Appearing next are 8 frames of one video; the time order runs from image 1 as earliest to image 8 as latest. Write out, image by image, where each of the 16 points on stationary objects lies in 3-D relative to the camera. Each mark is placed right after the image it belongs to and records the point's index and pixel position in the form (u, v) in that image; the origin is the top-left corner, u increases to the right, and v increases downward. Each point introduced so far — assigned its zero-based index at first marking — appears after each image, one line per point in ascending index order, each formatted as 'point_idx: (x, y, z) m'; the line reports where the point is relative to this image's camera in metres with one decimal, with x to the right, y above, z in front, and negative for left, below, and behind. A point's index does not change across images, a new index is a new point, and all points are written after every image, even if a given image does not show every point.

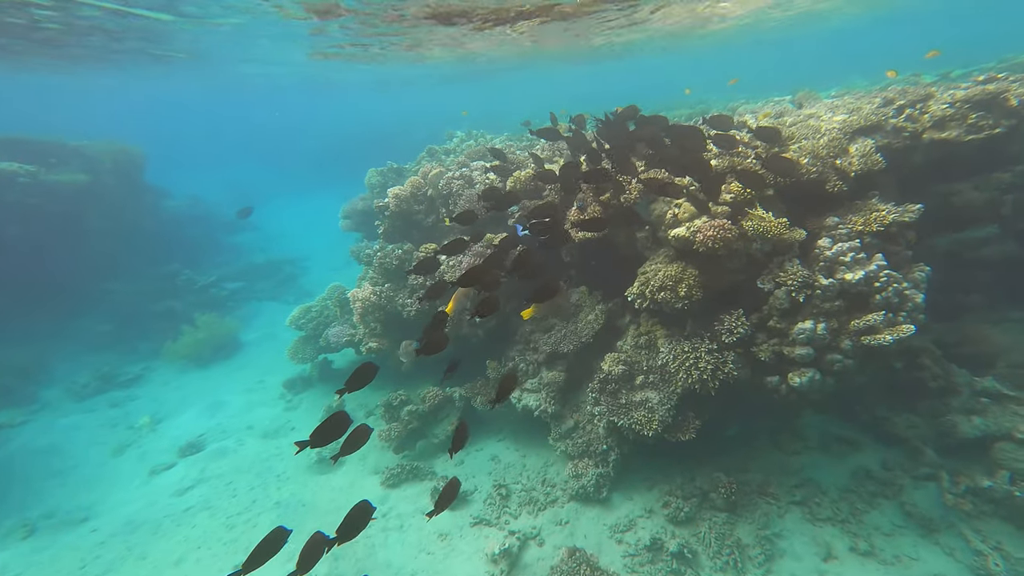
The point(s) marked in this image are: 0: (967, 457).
0: (+5.6, -2.1, +6.1) m
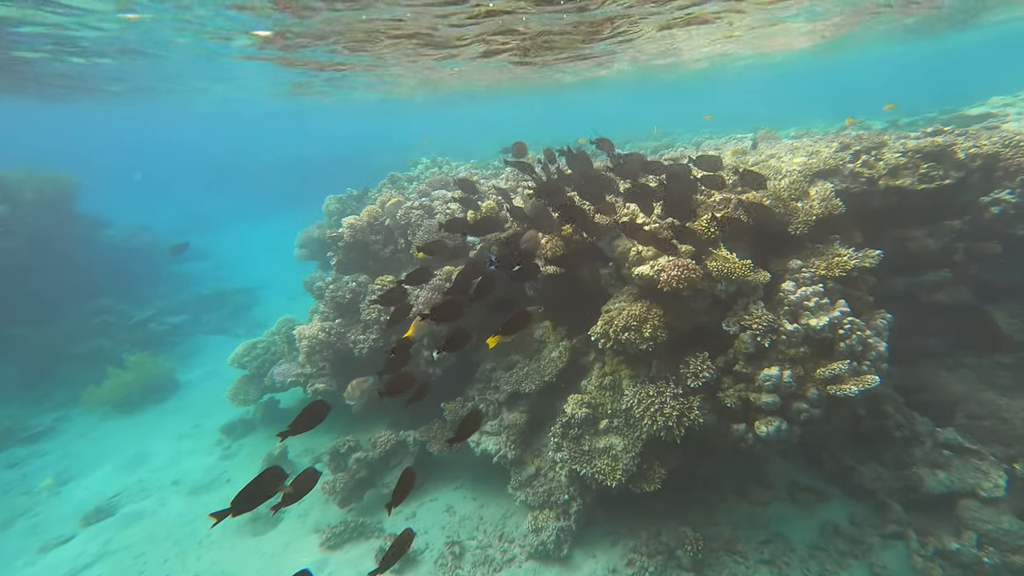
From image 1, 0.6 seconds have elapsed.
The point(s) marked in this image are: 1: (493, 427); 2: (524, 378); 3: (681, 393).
0: (+5.1, -2.7, +6.0) m
1: (-0.3, -2.0, +7.2) m
2: (+0.2, -1.3, +7.0) m
3: (+2.0, -1.3, +5.9) m
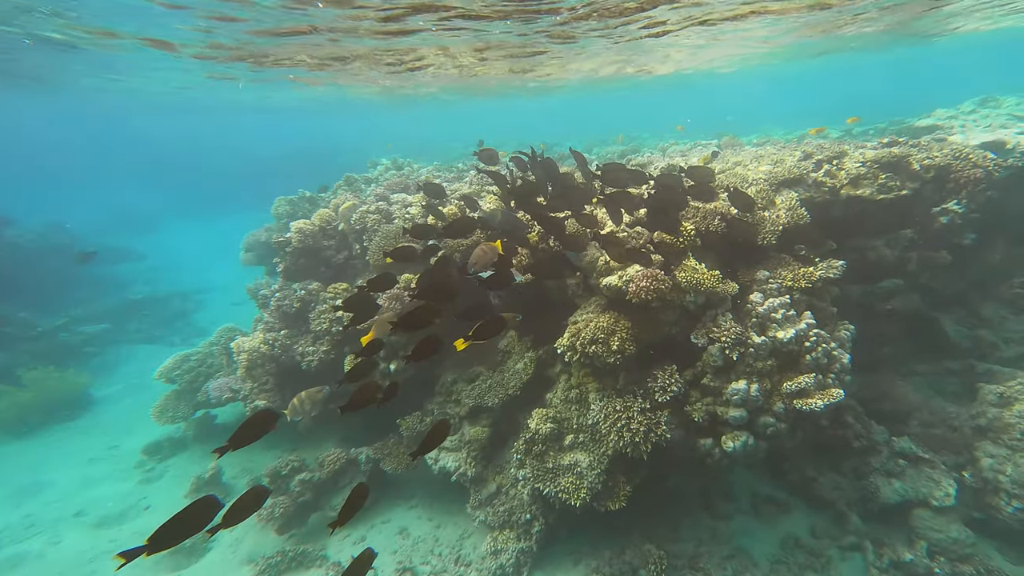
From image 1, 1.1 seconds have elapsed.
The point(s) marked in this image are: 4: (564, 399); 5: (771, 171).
0: (+4.6, -2.9, +6.0) m
1: (-0.9, -2.1, +6.8) m
2: (-0.4, -1.4, +6.7) m
3: (+1.5, -1.4, +5.7) m
4: (+0.7, -1.4, +6.2) m
5: (+4.1, +1.8, +7.9) m
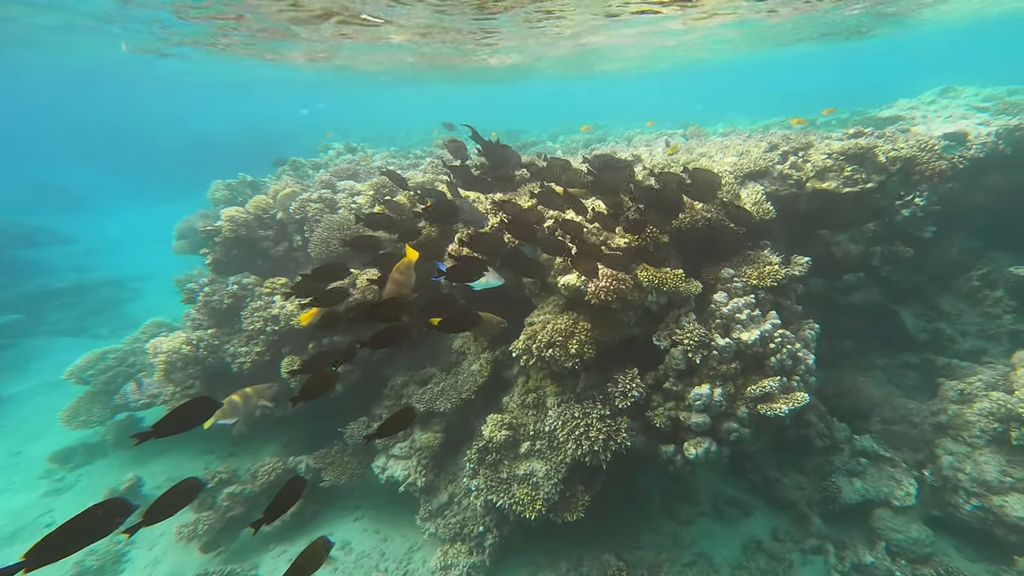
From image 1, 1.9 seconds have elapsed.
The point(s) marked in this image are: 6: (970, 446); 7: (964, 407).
0: (+4.0, -2.8, +5.9) m
1: (-1.4, -2.1, +6.4) m
2: (-0.9, -1.3, +6.2) m
3: (+1.0, -1.4, +5.4) m
4: (+0.1, -1.4, +5.9) m
5: (+3.4, +1.9, +7.6) m
6: (+5.6, -1.9, +6.1) m
7: (+5.7, -1.5, +6.3) m
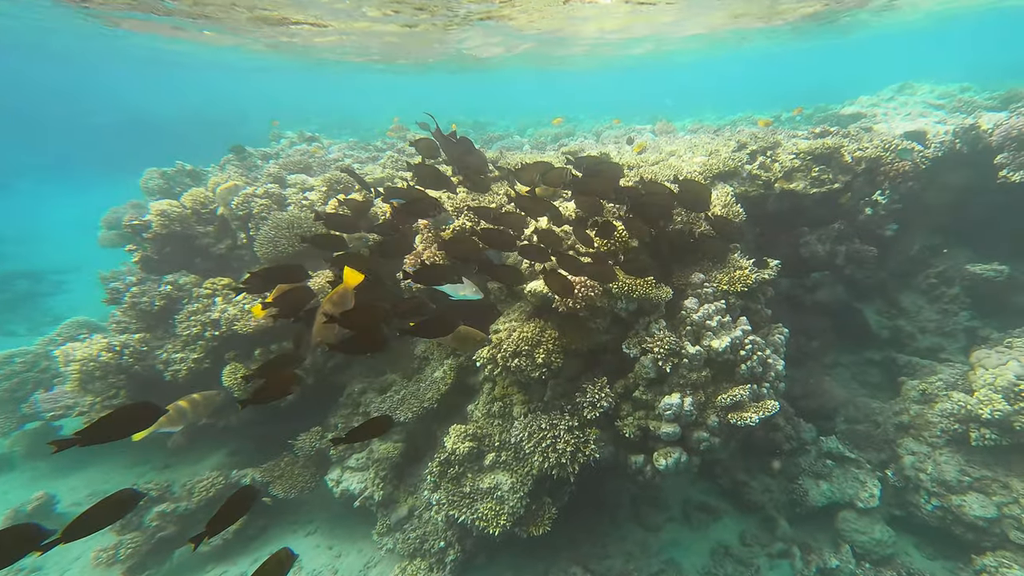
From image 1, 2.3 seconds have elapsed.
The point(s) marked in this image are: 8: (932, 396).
0: (+3.6, -2.8, +6.0) m
1: (-1.9, -2.1, +6.1) m
2: (-1.4, -1.4, +6.0) m
3: (+0.7, -1.4, +5.2) m
4: (-0.3, -1.4, +5.7) m
5: (+2.9, +1.9, +7.5) m
6: (+5.2, -2.0, +6.1) m
7: (+5.3, -1.5, +6.4) m
8: (+5.4, -1.4, +6.4) m
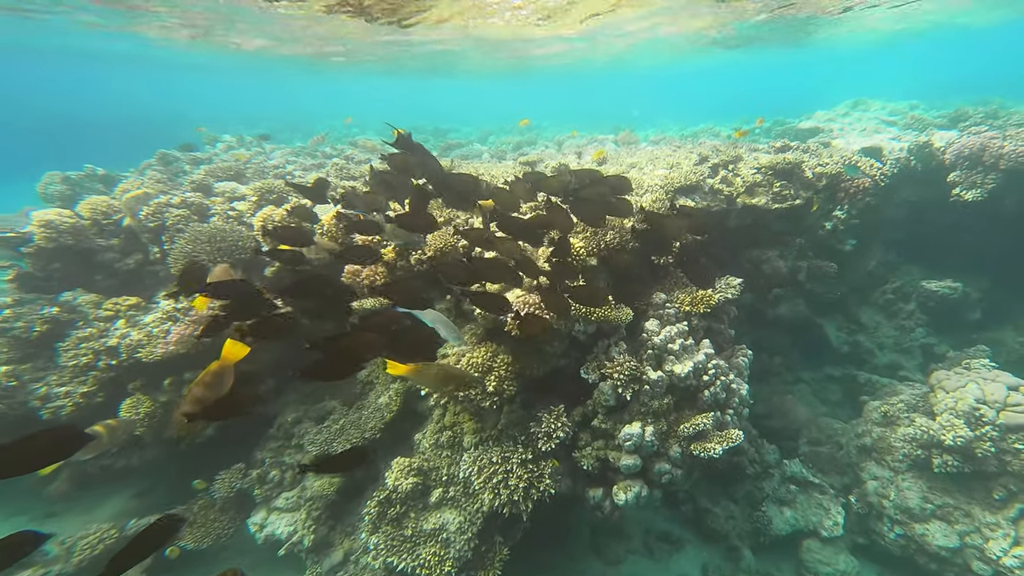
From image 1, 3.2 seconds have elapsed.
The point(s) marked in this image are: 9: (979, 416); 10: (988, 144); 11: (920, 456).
0: (+3.1, -3.1, +5.7) m
1: (-2.4, -2.3, +5.5) m
2: (-1.9, -1.6, +5.4) m
3: (+0.2, -1.6, +4.8) m
4: (-0.8, -1.6, +5.2) m
5: (+2.3, +1.7, +7.3) m
6: (+4.6, -2.2, +6.0) m
7: (+4.7, -1.8, +6.3) m
8: (+4.8, -1.6, +6.3) m
9: (+5.4, -1.5, +5.7) m
10: (+8.0, +2.3, +8.2) m
11: (+4.8, -2.0, +5.9) m
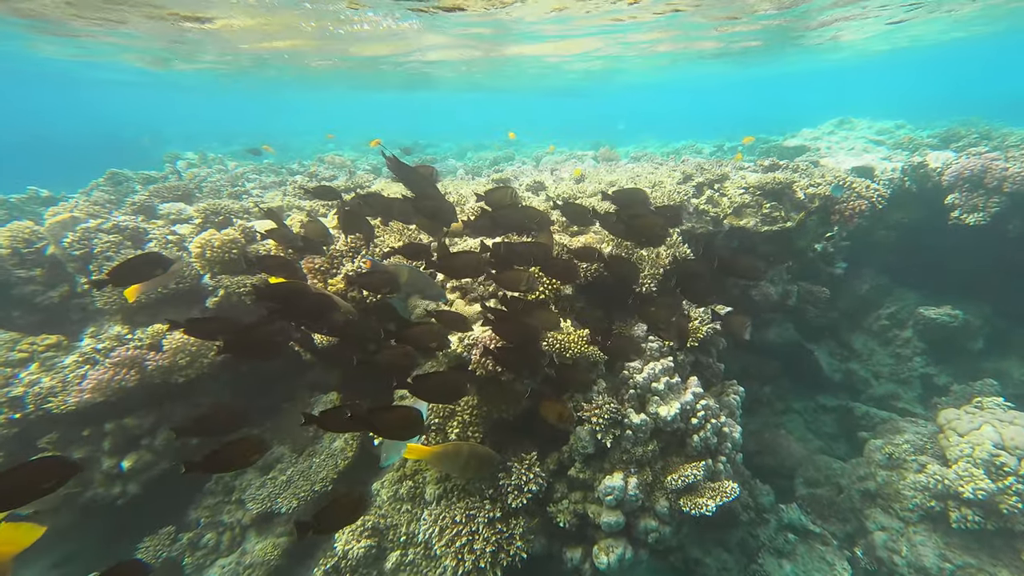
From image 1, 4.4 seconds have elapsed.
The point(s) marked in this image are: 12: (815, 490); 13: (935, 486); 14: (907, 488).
0: (+2.8, -3.4, +5.2) m
1: (-2.7, -2.7, +4.8) m
2: (-2.2, -1.9, +4.8) m
3: (-0.1, -1.9, +4.2) m
4: (-1.1, -1.9, +4.6) m
5: (+1.9, +1.3, +6.9) m
6: (+4.3, -2.5, +5.5) m
7: (+4.4, -2.1, +5.8) m
8: (+4.5, -2.0, +5.9) m
9: (+5.1, -1.8, +5.3) m
10: (+7.6, +1.9, +7.9) m
11: (+4.5, -2.3, +5.4) m
12: (+3.6, -2.4, +6.0) m
13: (+4.6, -2.1, +5.5) m
14: (+4.4, -2.2, +5.6) m
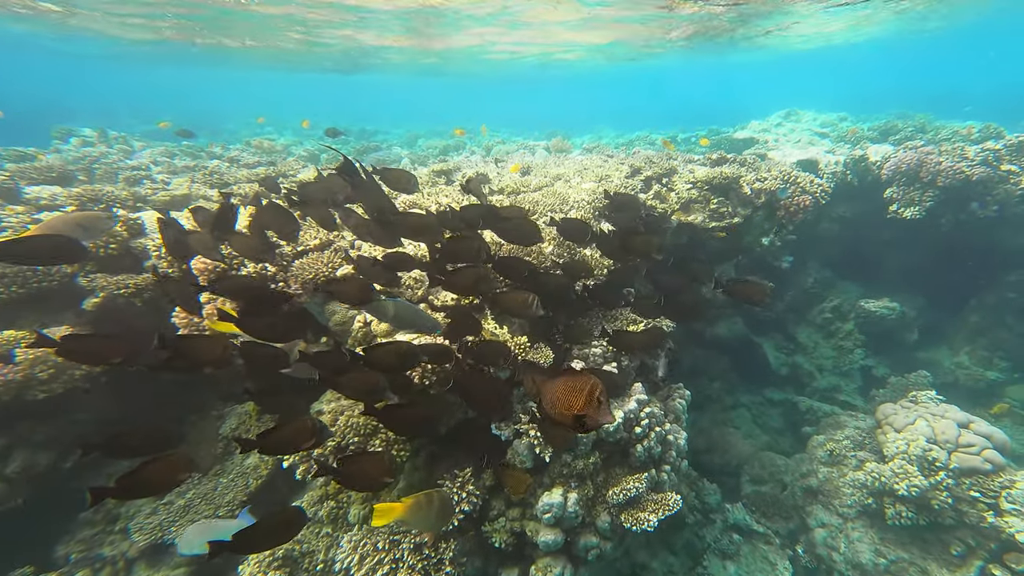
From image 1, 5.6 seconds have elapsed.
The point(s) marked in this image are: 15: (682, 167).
0: (+2.2, -3.4, +5.1) m
1: (-3.3, -2.7, +4.3) m
2: (-2.8, -2.0, +4.3) m
3: (-0.7, -2.0, +3.9) m
4: (-1.7, -2.0, +4.2) m
5: (+1.1, +1.4, +6.6) m
6: (+3.6, -2.5, +5.5) m
7: (+3.7, -2.1, +5.8) m
8: (+3.8, -1.9, +5.9) m
9: (+4.5, -1.8, +5.3) m
10: (+6.7, +2.1, +8.1) m
11: (+3.9, -2.3, +5.5) m
12: (+3.0, -2.4, +6.0) m
13: (+3.9, -2.0, +5.5) m
14: (+3.7, -2.1, +5.6) m
15: (+2.7, +2.0, +8.0) m
